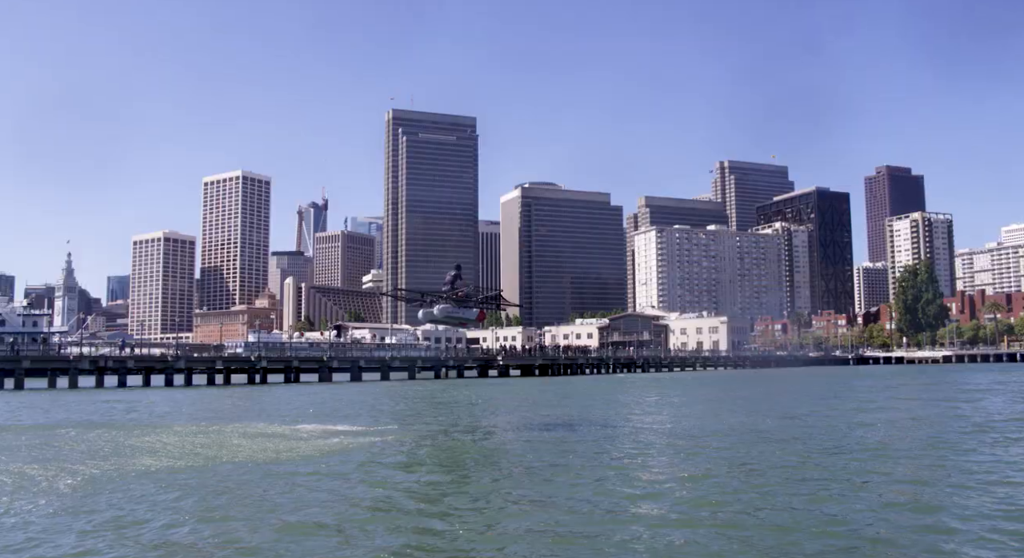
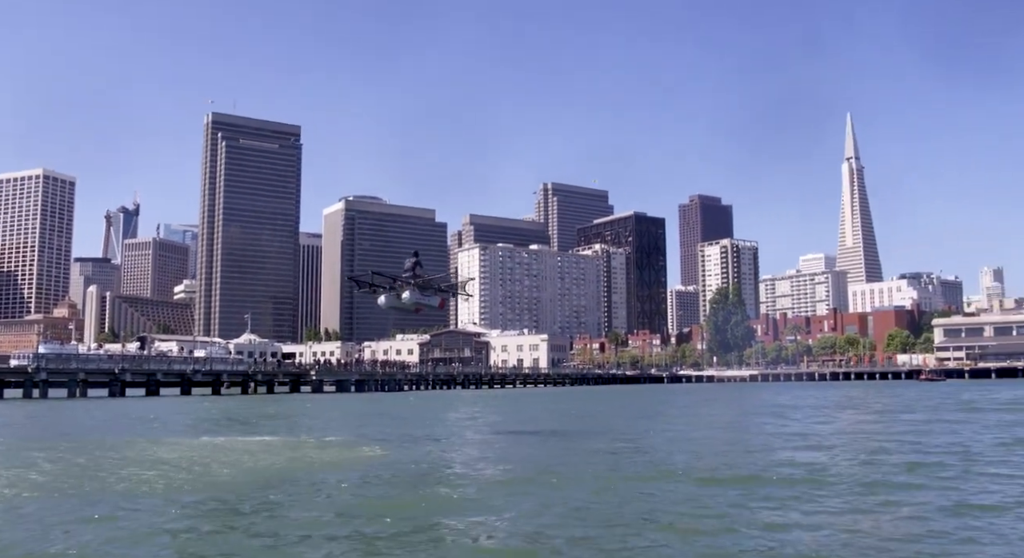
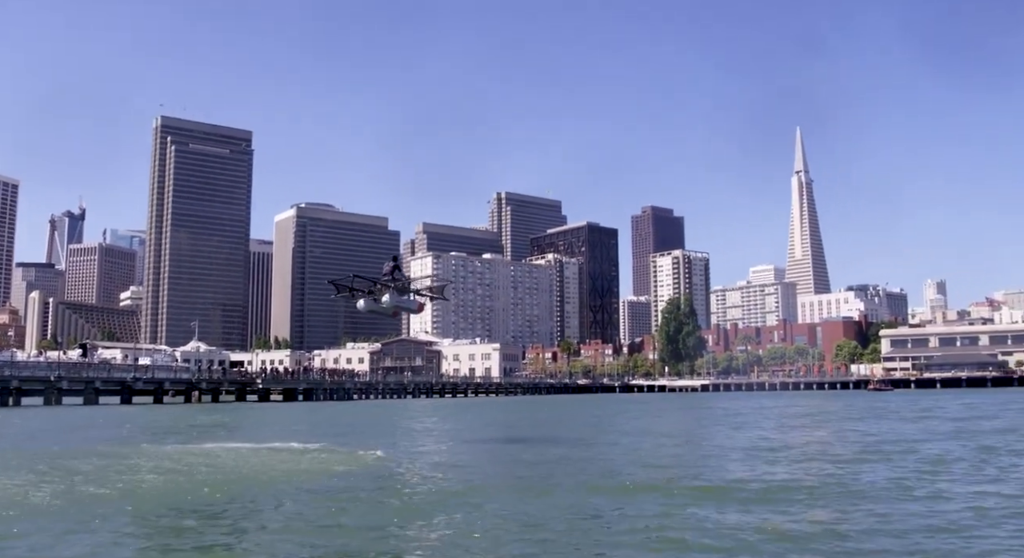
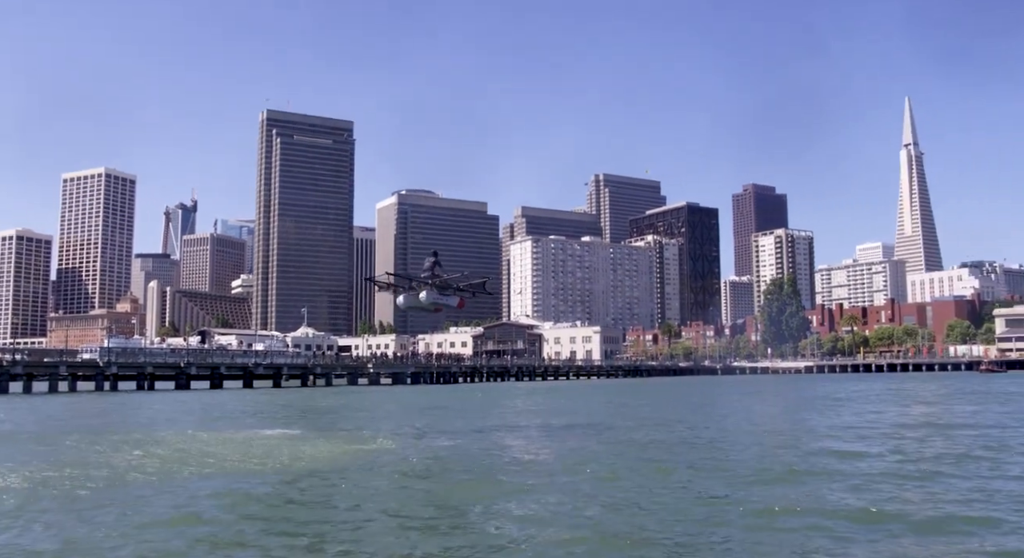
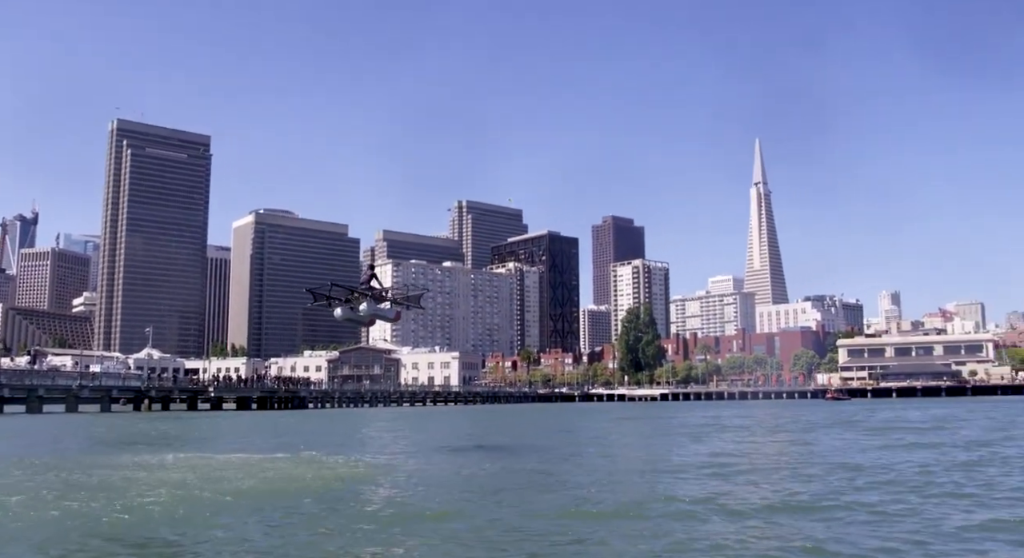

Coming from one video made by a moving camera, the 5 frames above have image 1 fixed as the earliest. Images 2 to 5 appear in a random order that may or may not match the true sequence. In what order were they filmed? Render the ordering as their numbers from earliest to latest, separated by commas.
4, 2, 3, 5
